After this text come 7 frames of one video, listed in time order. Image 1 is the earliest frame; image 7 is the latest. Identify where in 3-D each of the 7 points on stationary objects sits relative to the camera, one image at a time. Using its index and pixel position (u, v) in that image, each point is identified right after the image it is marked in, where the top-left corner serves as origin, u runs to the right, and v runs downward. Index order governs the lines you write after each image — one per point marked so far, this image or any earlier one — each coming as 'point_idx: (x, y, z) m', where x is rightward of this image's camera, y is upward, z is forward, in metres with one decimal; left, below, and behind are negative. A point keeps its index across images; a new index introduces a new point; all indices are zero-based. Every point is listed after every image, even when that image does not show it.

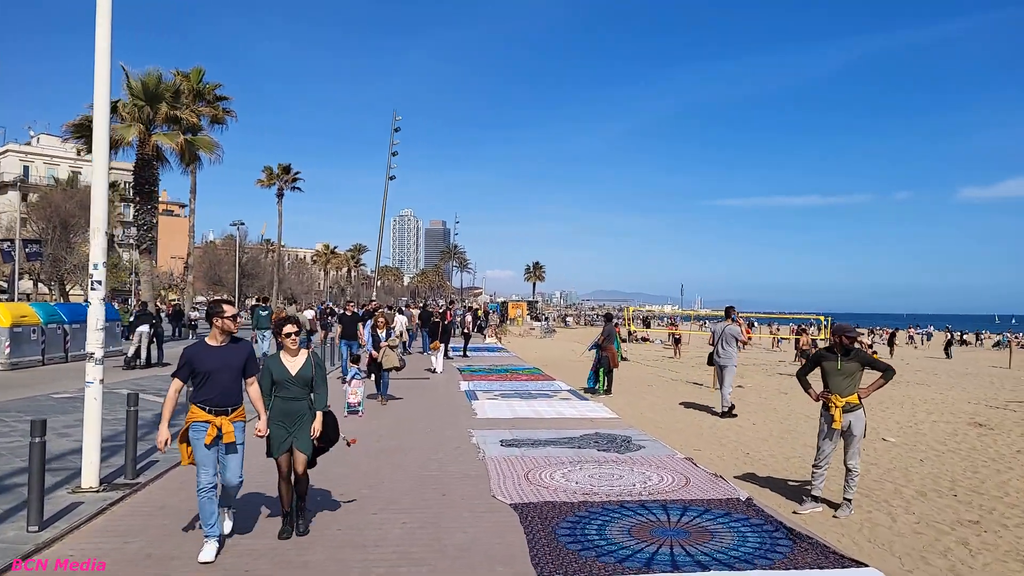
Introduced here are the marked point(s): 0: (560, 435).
0: (+0.7, -2.2, +10.7) m
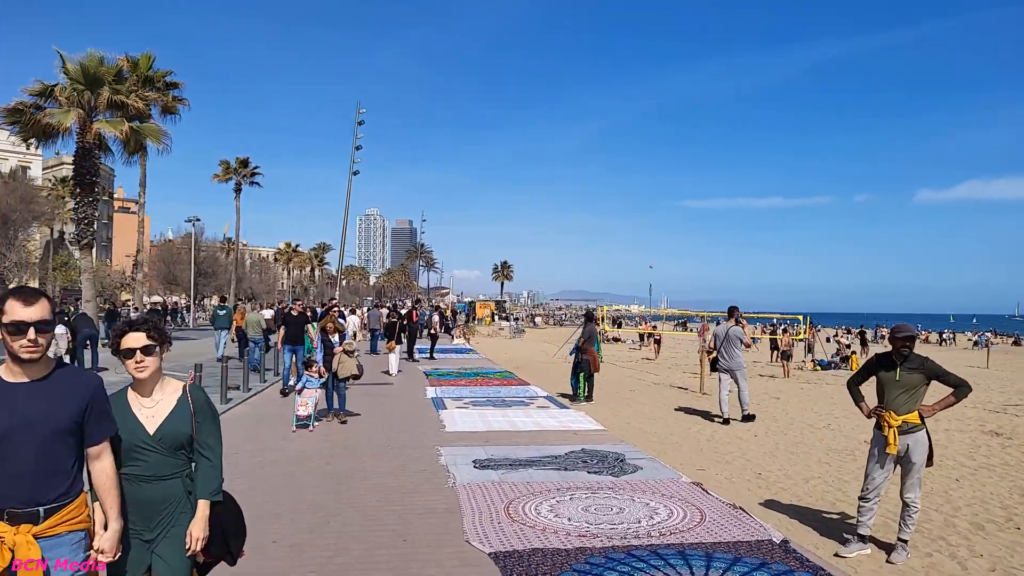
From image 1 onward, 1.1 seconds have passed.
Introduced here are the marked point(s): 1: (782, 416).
0: (+0.4, -2.1, +9.3) m
1: (+4.9, -2.3, +13.2) m
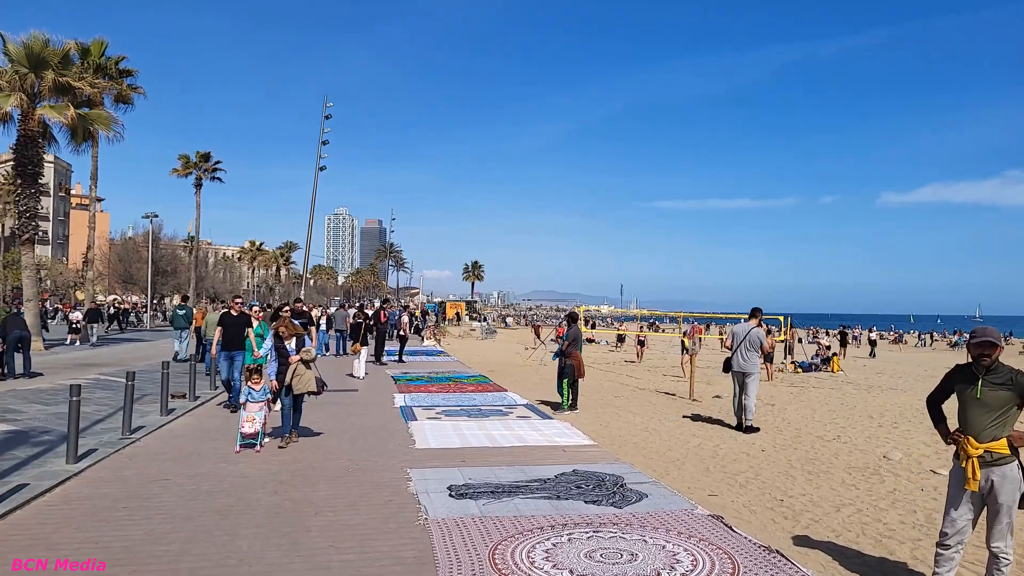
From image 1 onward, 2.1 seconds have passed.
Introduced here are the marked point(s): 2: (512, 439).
0: (+0.2, -2.1, +8.0) m
1: (+4.5, -2.3, +12.2) m
2: (0.0, -2.1, +10.3) m
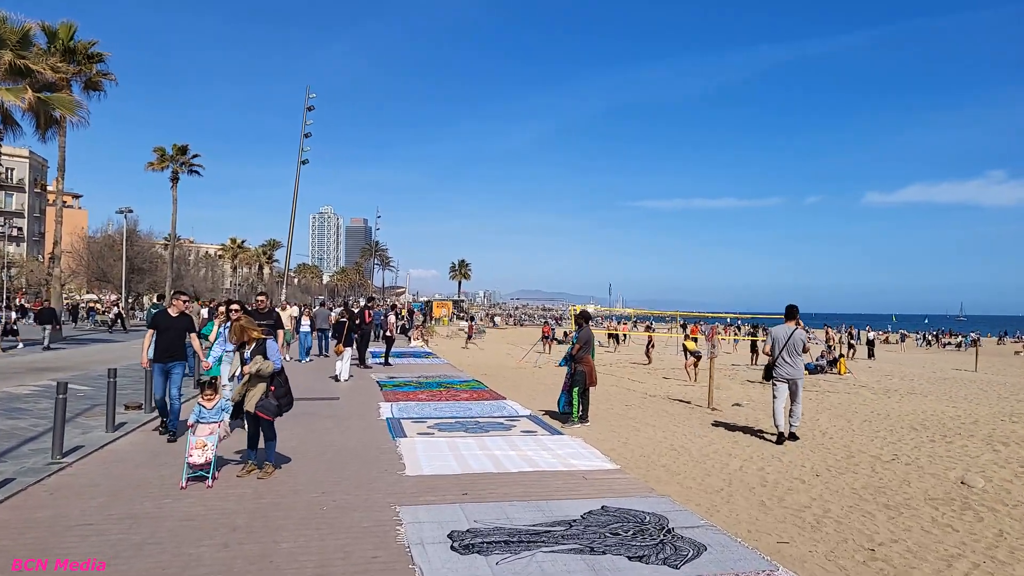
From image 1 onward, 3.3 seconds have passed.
0: (+0.3, -2.0, +6.4) m
1: (+4.6, -2.2, +10.7) m
2: (+0.1, -2.1, +8.8) m
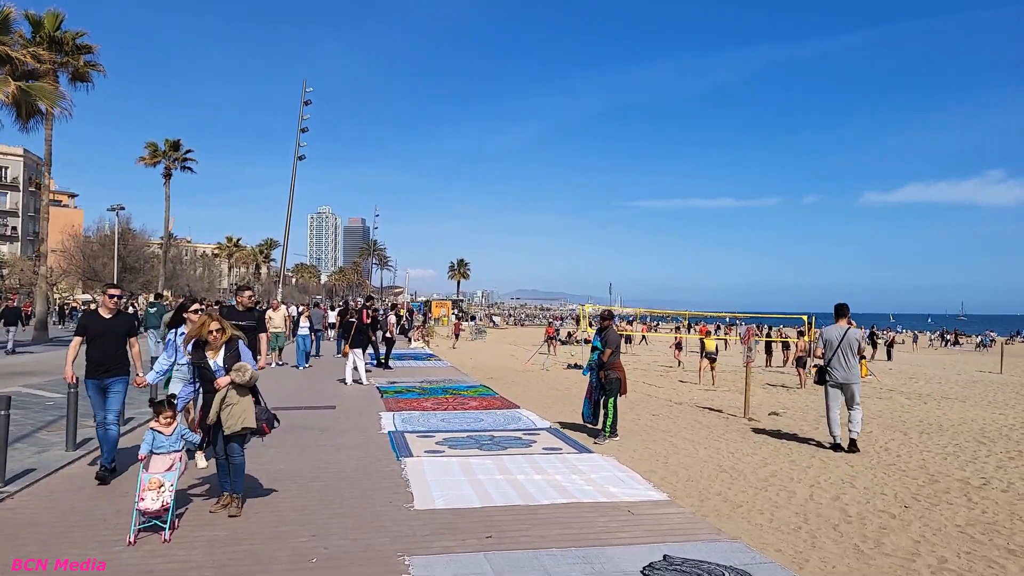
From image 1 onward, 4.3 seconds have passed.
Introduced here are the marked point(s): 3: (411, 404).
0: (+0.6, -2.0, +5.1) m
1: (+4.9, -2.2, +9.3) m
2: (+0.4, -2.0, +7.4) m
3: (-1.9, -2.2, +13.6) m
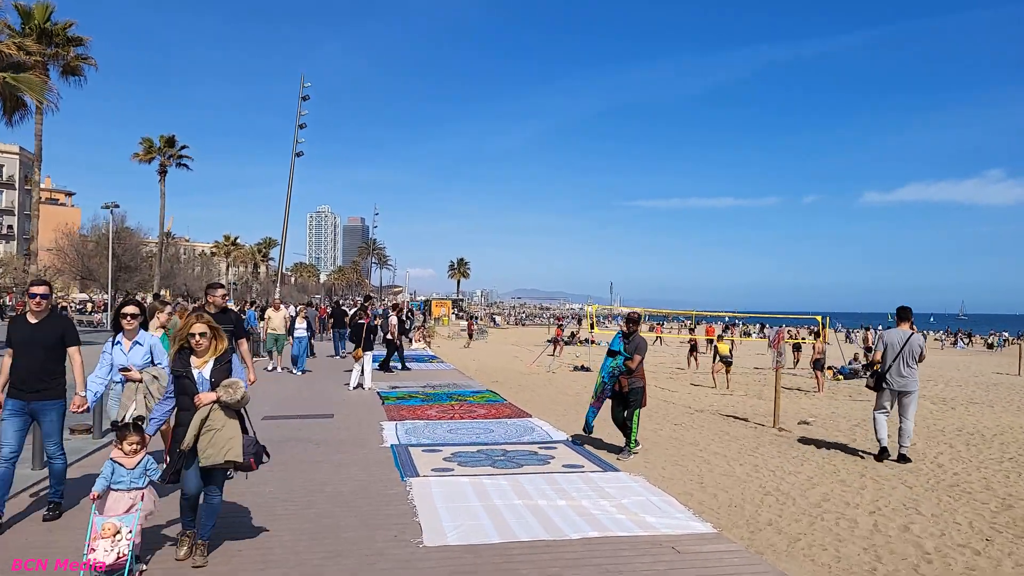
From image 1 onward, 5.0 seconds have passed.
0: (+0.8, -2.0, +4.2) m
1: (+5.0, -2.2, +8.4) m
2: (+0.6, -2.0, +6.5) m
3: (-1.7, -2.2, +12.7) m
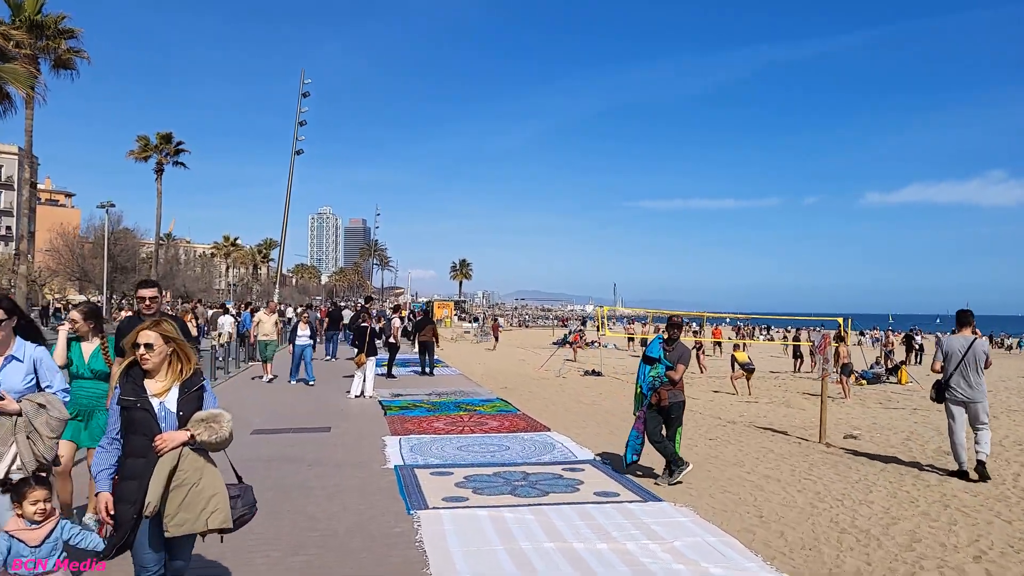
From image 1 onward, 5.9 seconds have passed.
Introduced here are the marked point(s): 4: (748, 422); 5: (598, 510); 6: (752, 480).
0: (+1.0, -1.9, +3.0) m
1: (+5.3, -2.2, +7.2) m
2: (+0.8, -2.0, +5.3) m
3: (-1.4, -2.2, +11.5) m
4: (+4.2, -2.4, +13.2) m
5: (+0.8, -2.0, +6.8) m
6: (+2.7, -2.1, +8.2) m
